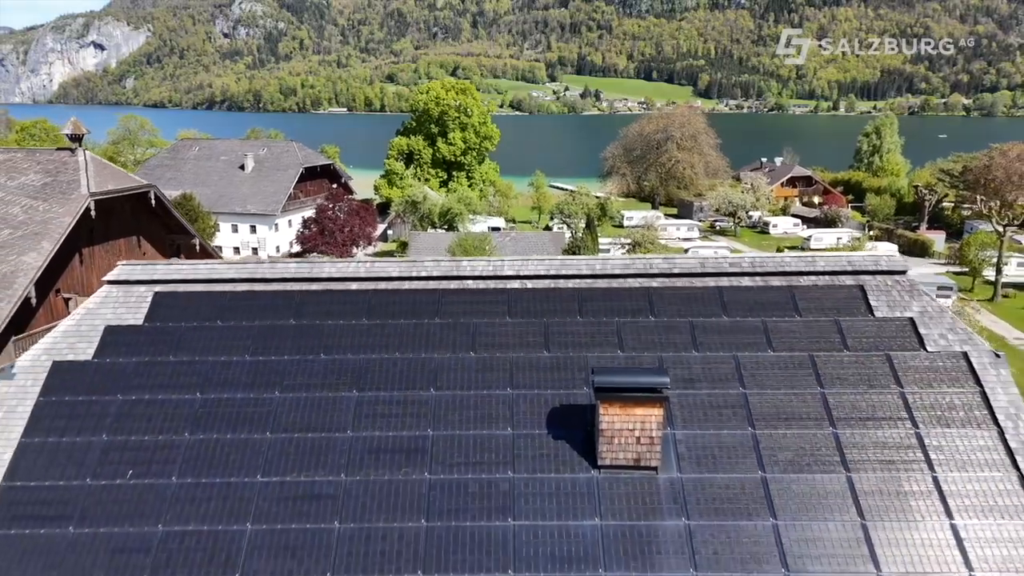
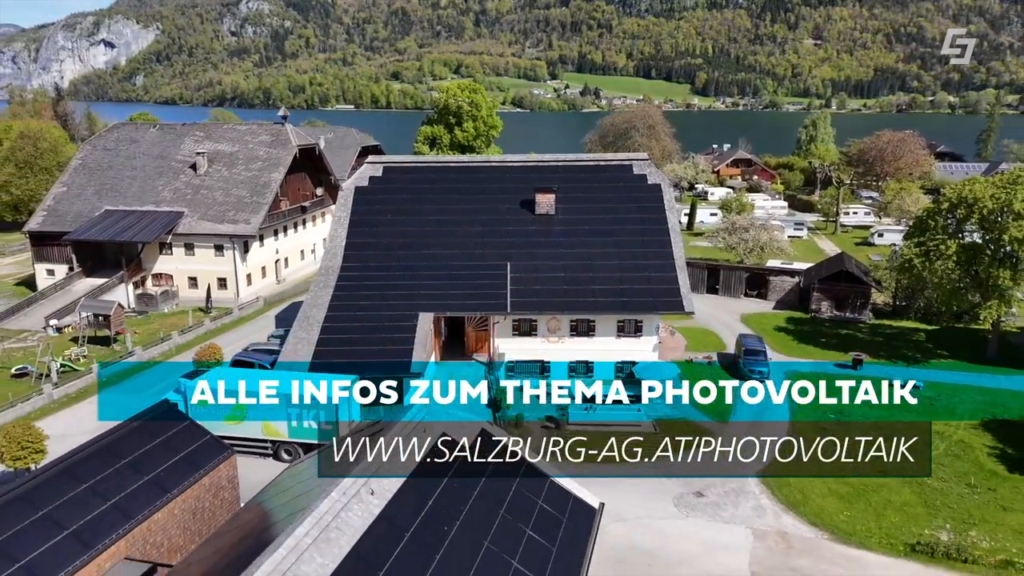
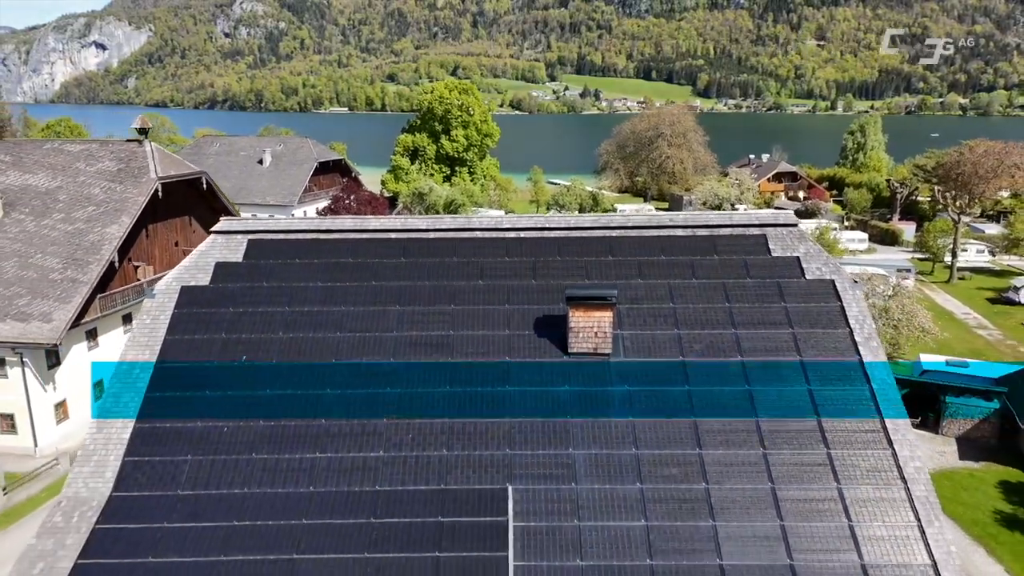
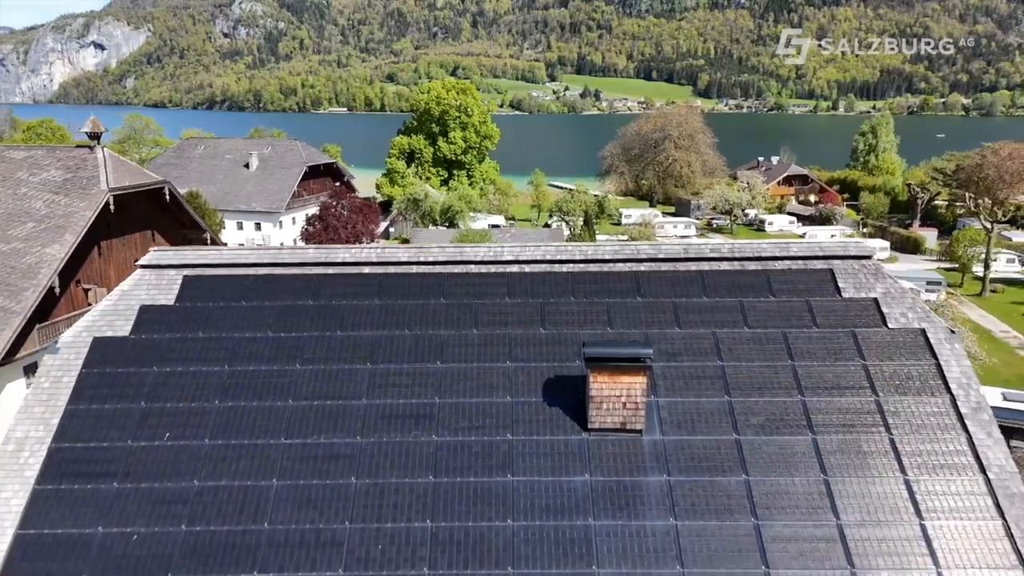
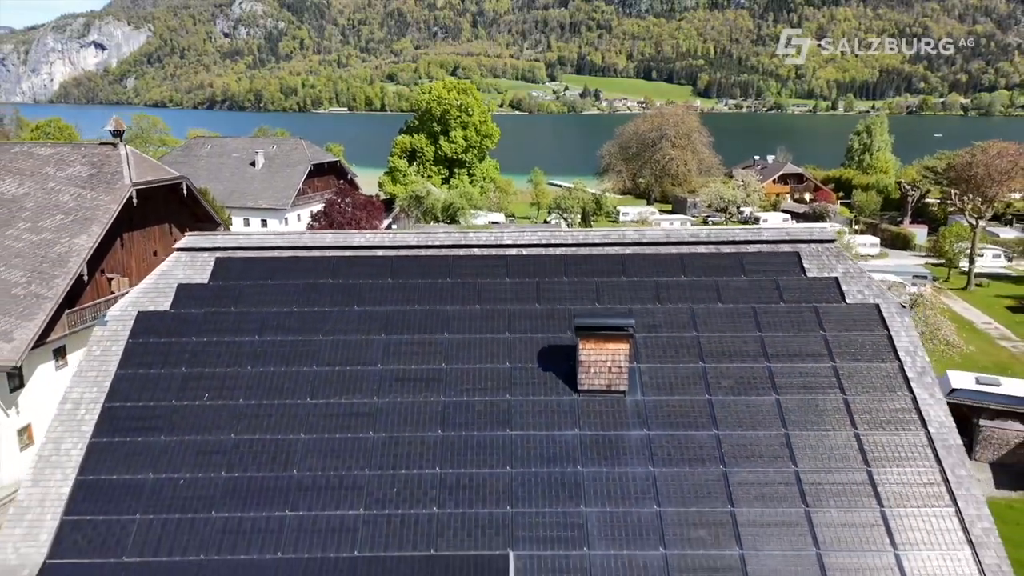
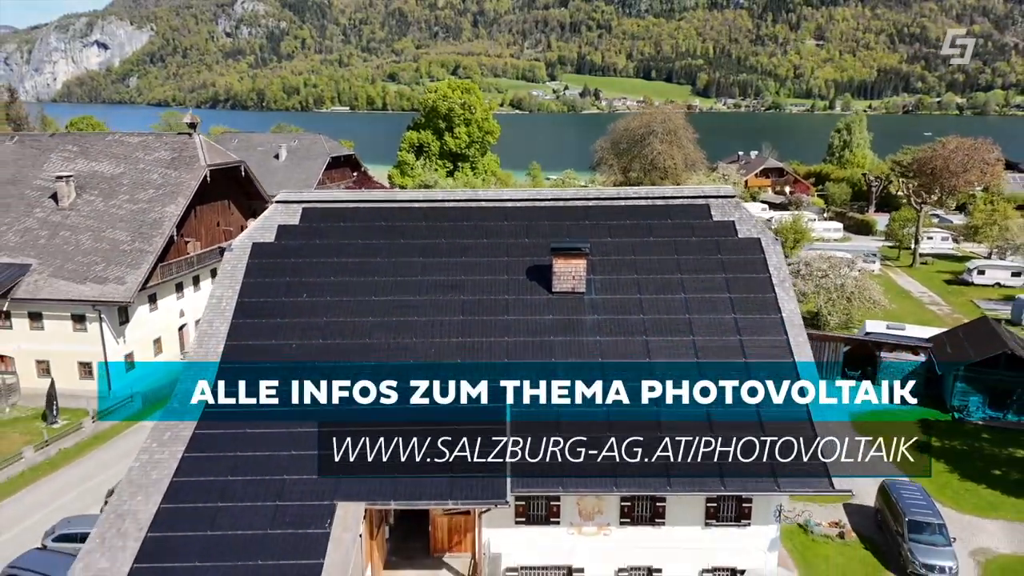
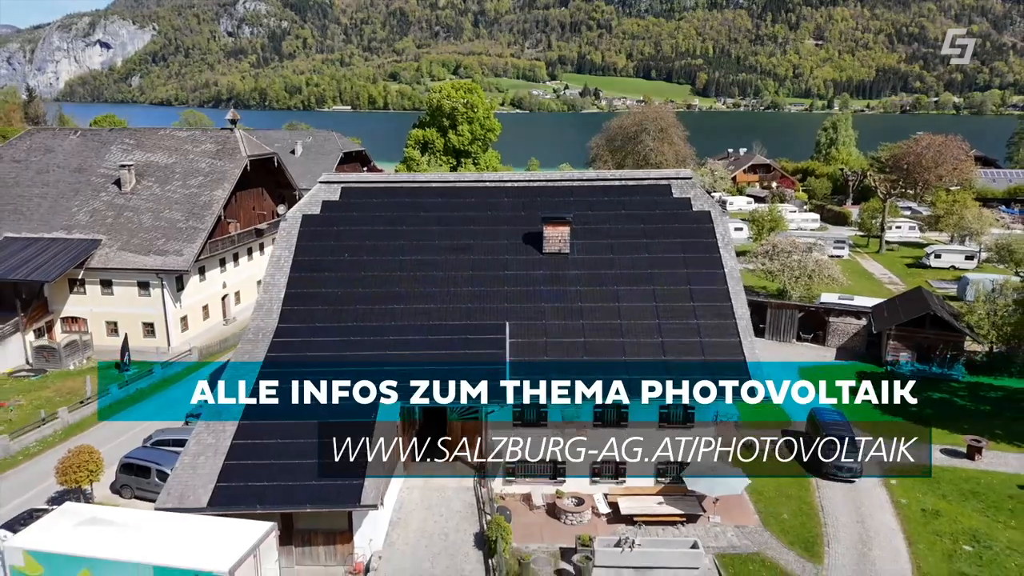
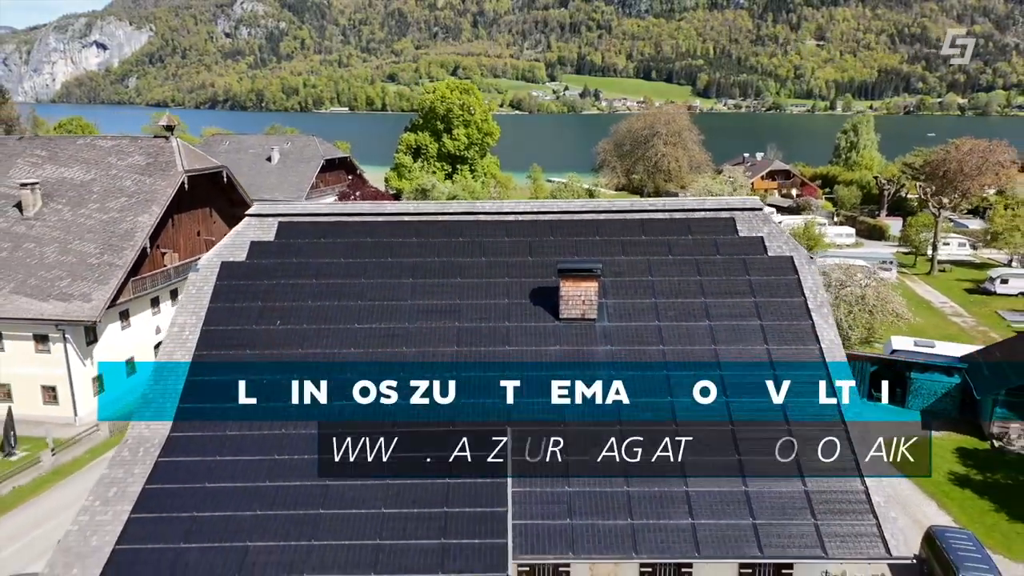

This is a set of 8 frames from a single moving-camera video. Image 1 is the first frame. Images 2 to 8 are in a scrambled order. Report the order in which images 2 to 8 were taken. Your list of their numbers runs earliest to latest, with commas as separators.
4, 5, 3, 8, 6, 7, 2
